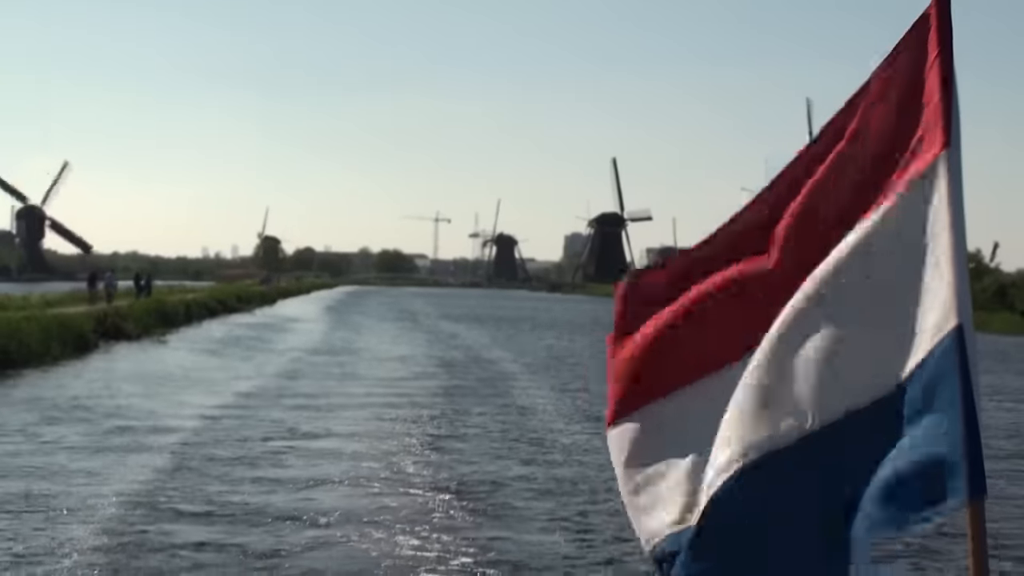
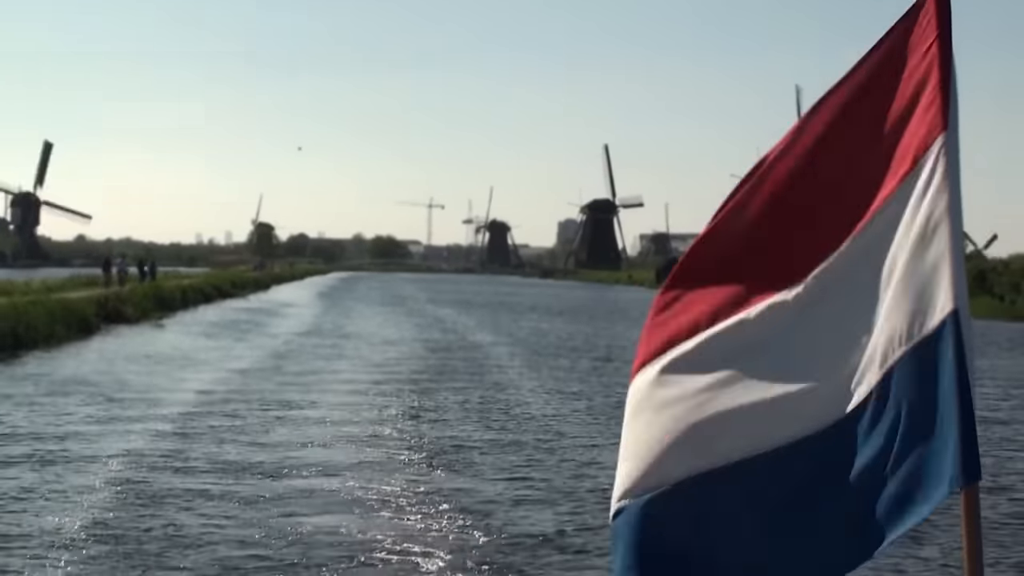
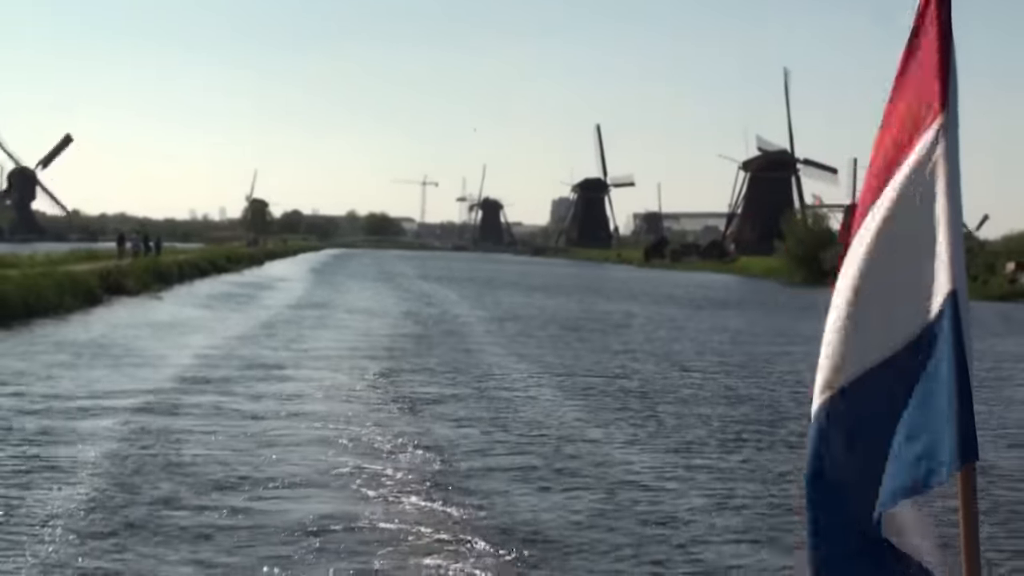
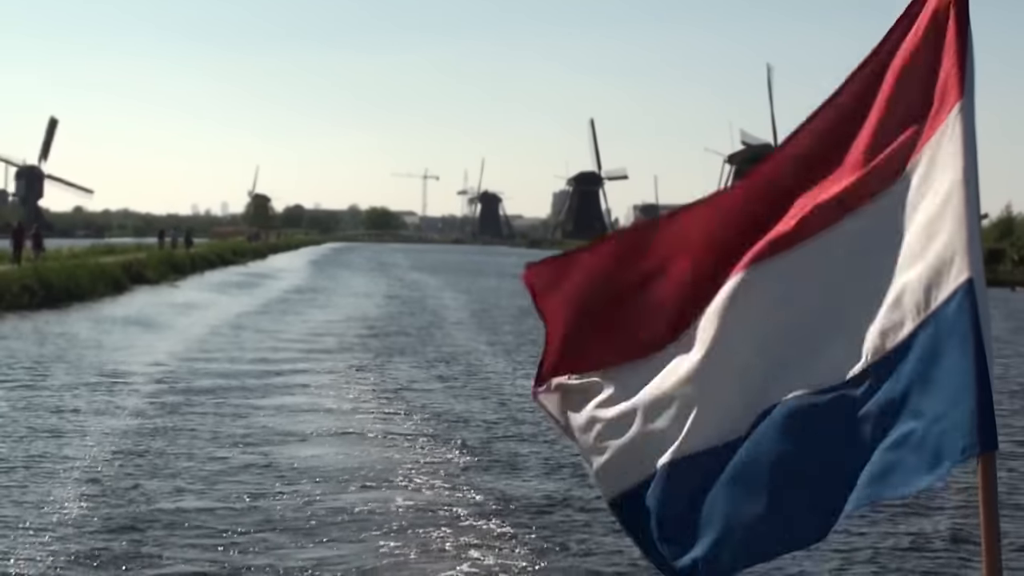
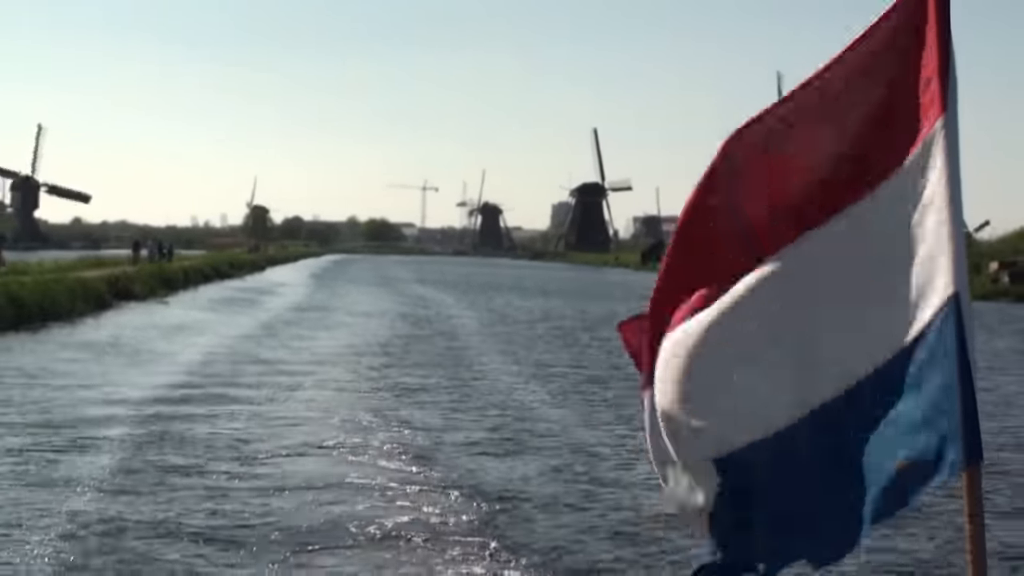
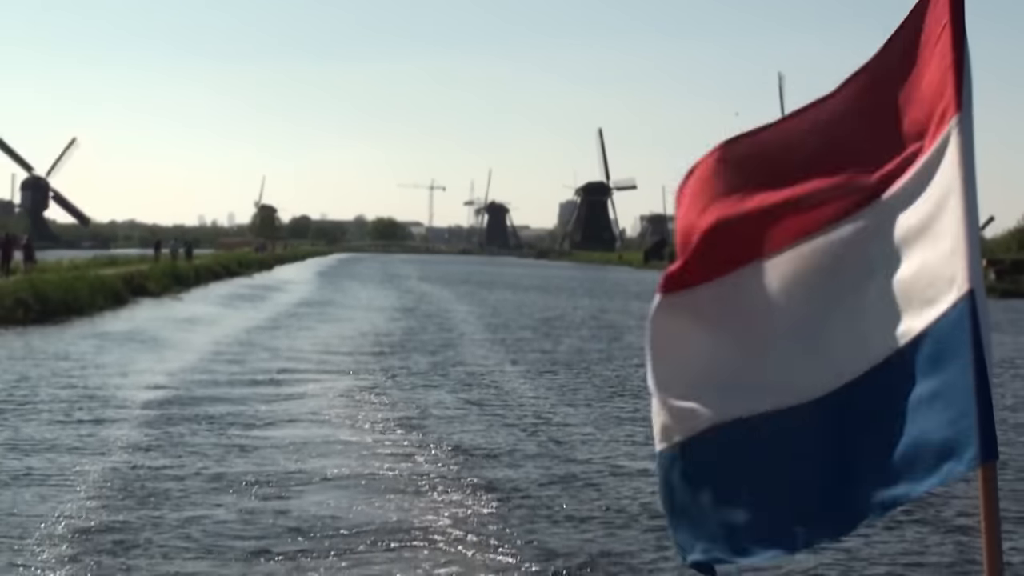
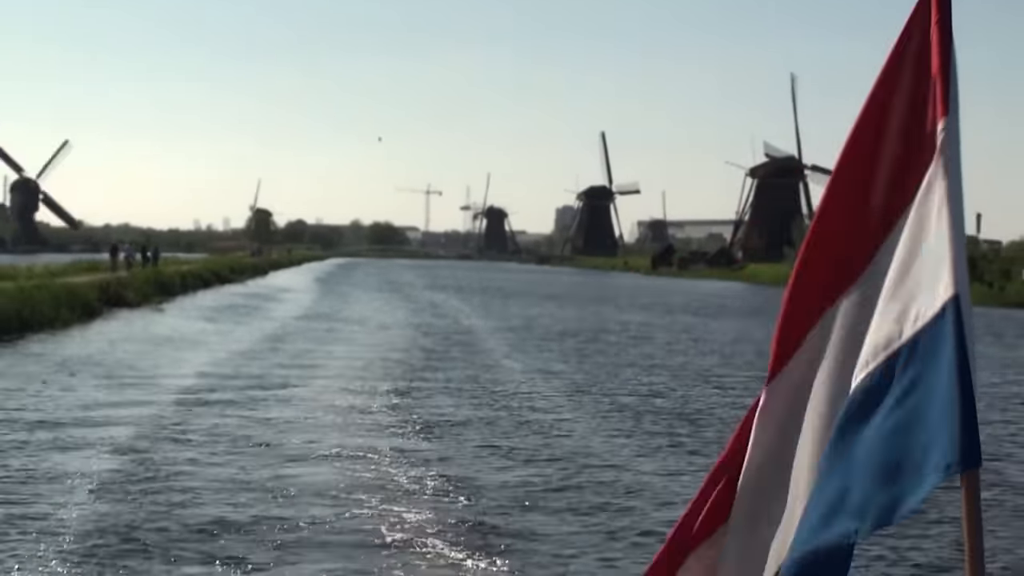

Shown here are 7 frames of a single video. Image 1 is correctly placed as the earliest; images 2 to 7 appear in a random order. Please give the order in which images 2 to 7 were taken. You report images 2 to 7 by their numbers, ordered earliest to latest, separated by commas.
2, 7, 3, 5, 6, 4
